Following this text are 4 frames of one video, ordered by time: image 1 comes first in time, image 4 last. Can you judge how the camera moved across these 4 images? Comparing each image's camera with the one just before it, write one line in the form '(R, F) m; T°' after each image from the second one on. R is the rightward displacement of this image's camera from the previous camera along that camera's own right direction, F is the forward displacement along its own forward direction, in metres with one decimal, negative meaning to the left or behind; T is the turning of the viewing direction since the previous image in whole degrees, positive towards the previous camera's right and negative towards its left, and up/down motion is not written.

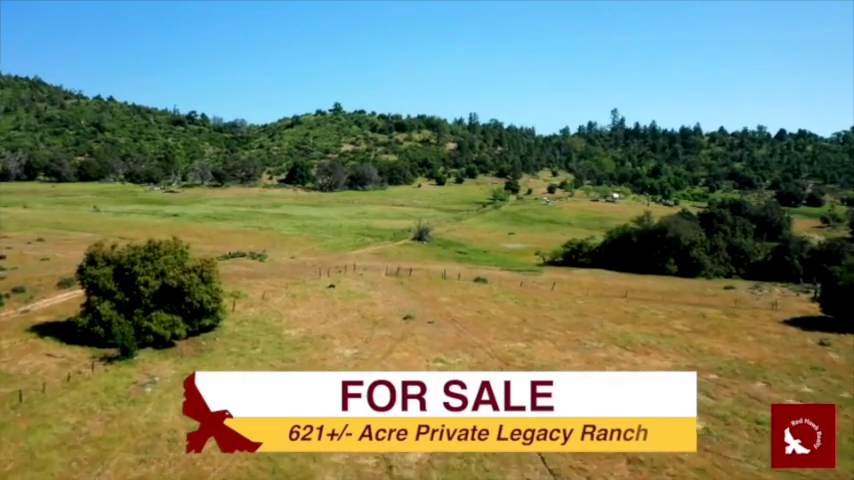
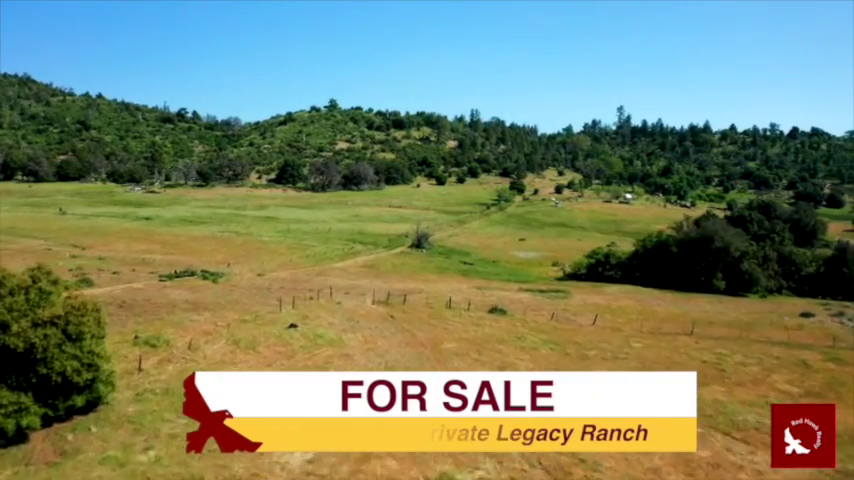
(0.0, +12.2) m; 0°
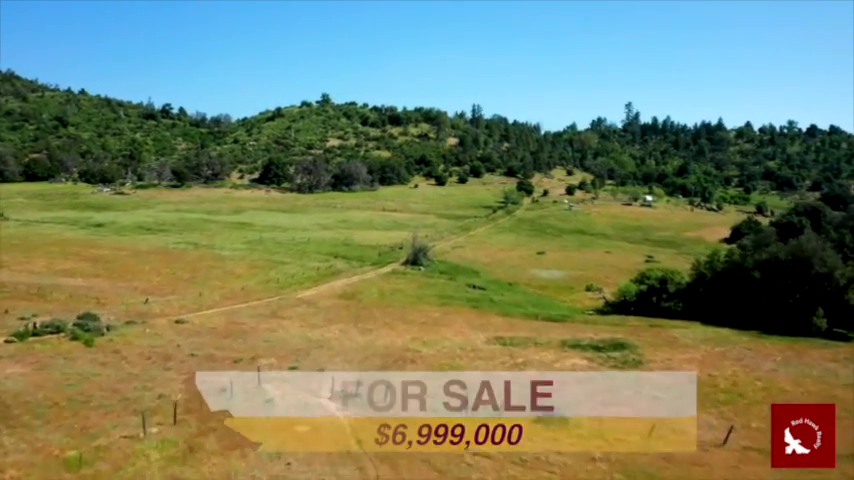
(0.0, +16.2) m; 0°
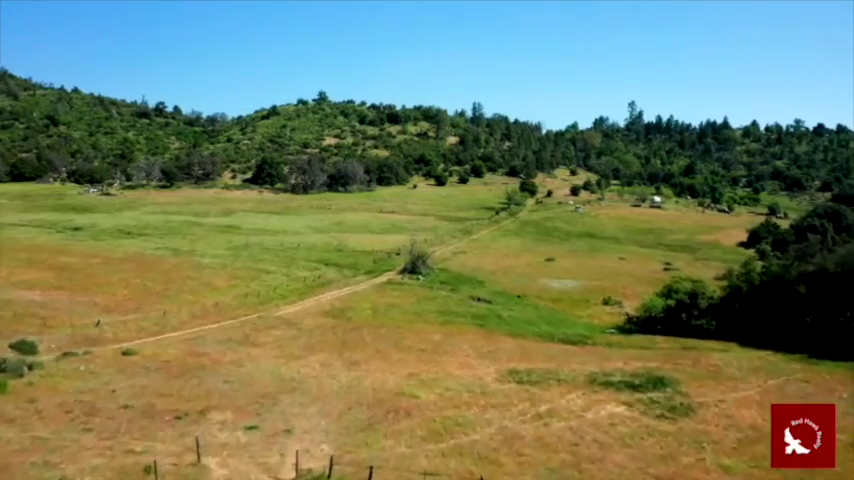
(0.0, +5.9) m; 0°
